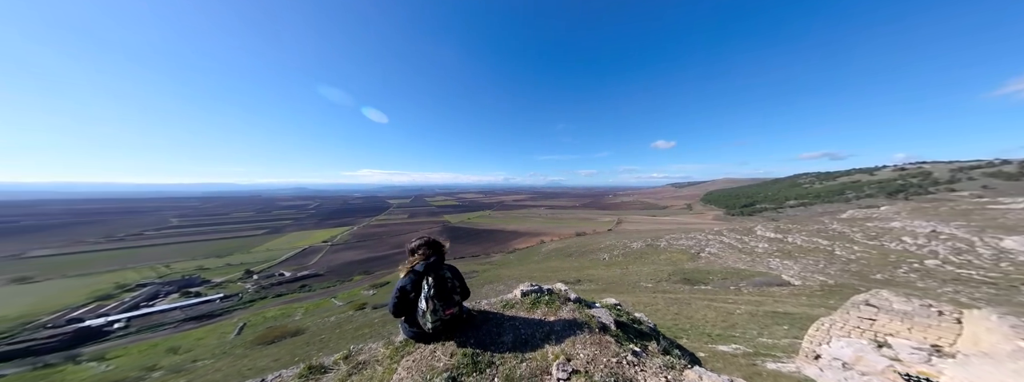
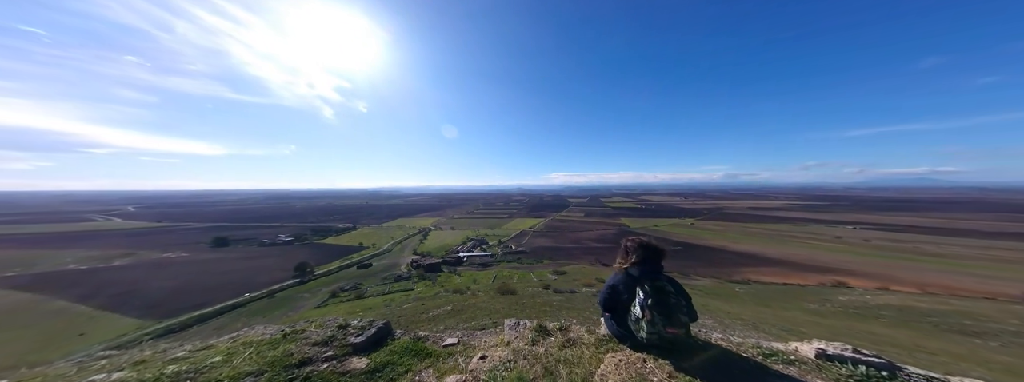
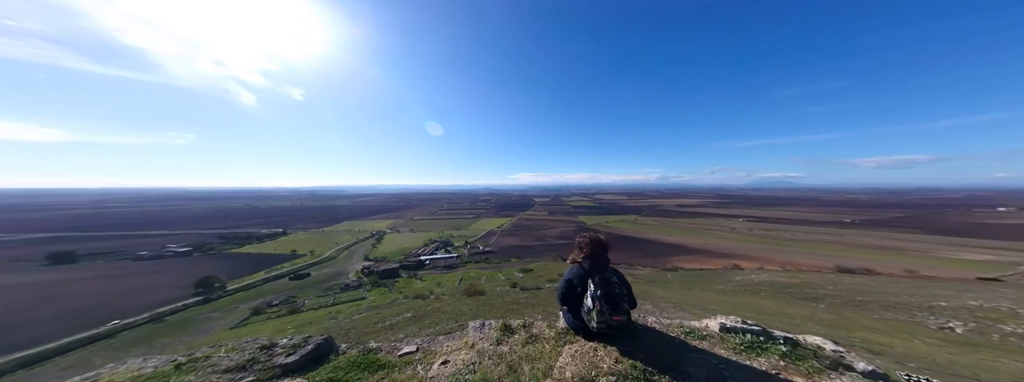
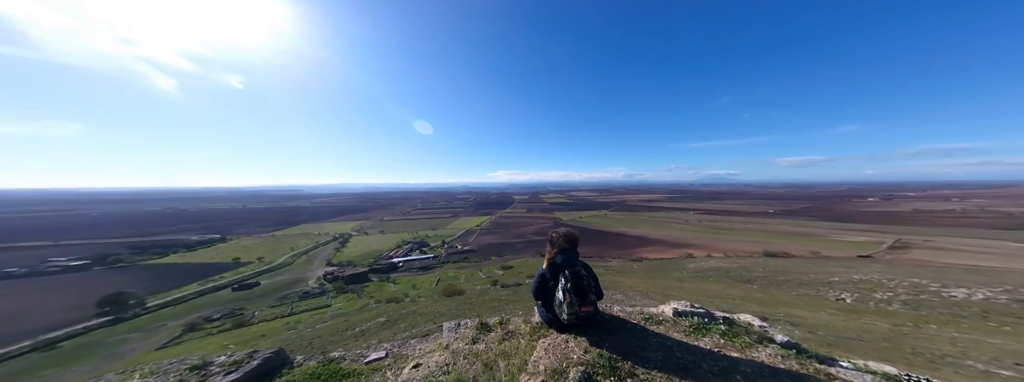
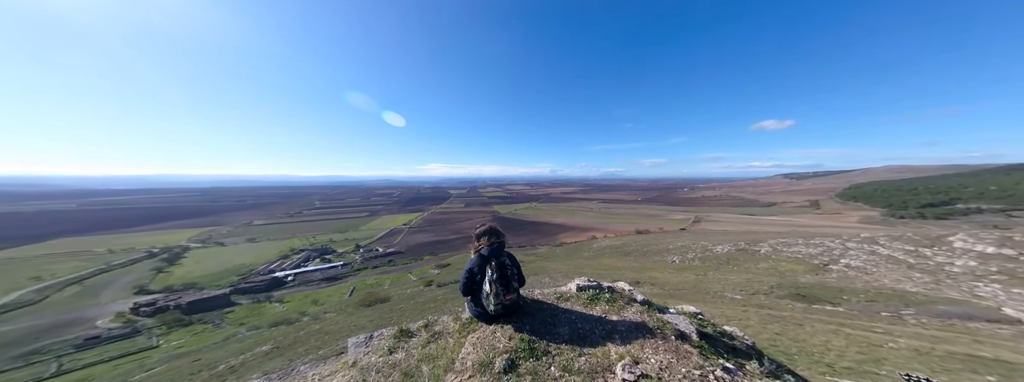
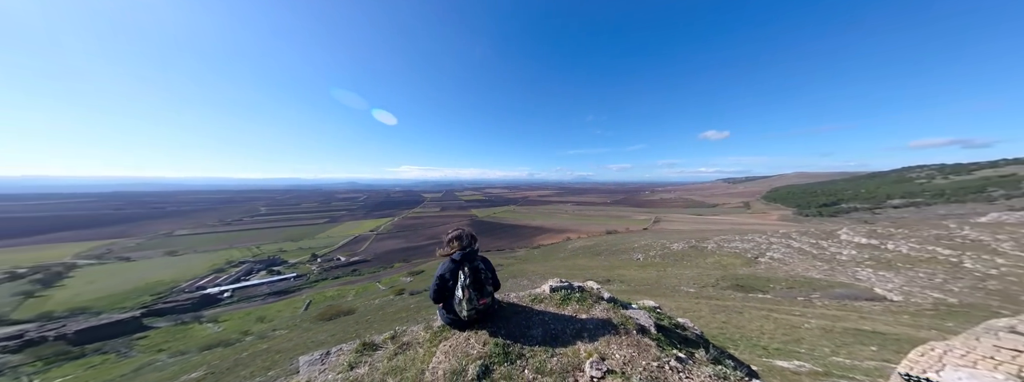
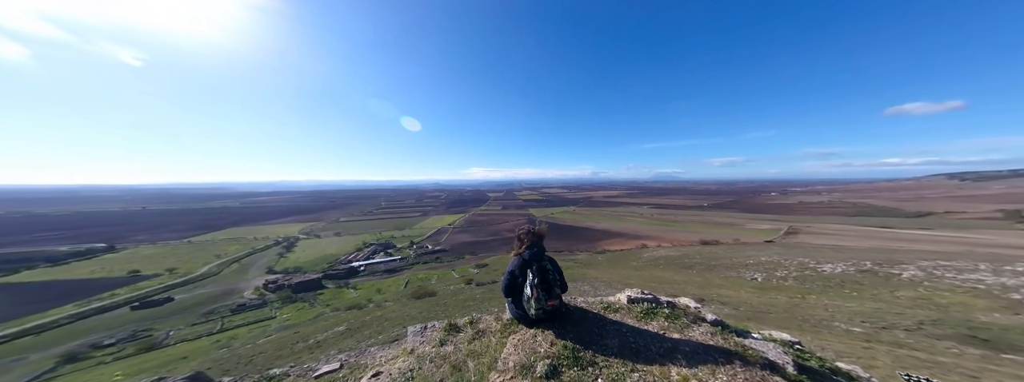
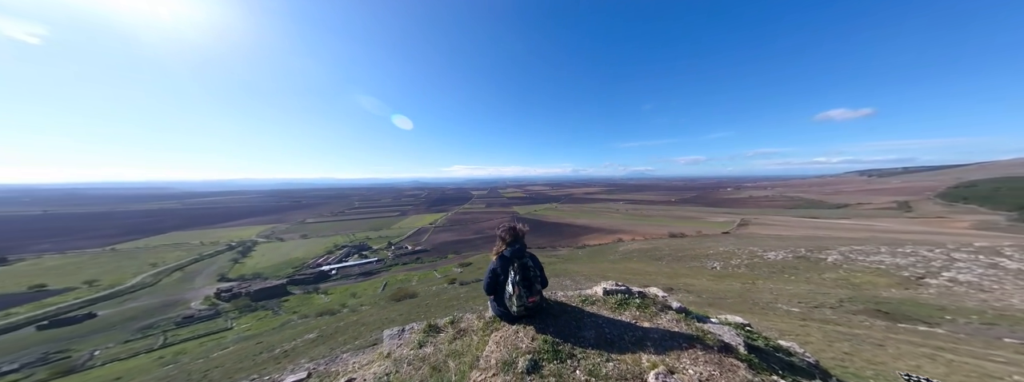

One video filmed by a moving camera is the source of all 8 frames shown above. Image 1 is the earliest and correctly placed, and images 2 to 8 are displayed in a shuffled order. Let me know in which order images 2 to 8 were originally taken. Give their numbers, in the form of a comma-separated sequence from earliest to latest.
6, 5, 8, 7, 4, 3, 2
